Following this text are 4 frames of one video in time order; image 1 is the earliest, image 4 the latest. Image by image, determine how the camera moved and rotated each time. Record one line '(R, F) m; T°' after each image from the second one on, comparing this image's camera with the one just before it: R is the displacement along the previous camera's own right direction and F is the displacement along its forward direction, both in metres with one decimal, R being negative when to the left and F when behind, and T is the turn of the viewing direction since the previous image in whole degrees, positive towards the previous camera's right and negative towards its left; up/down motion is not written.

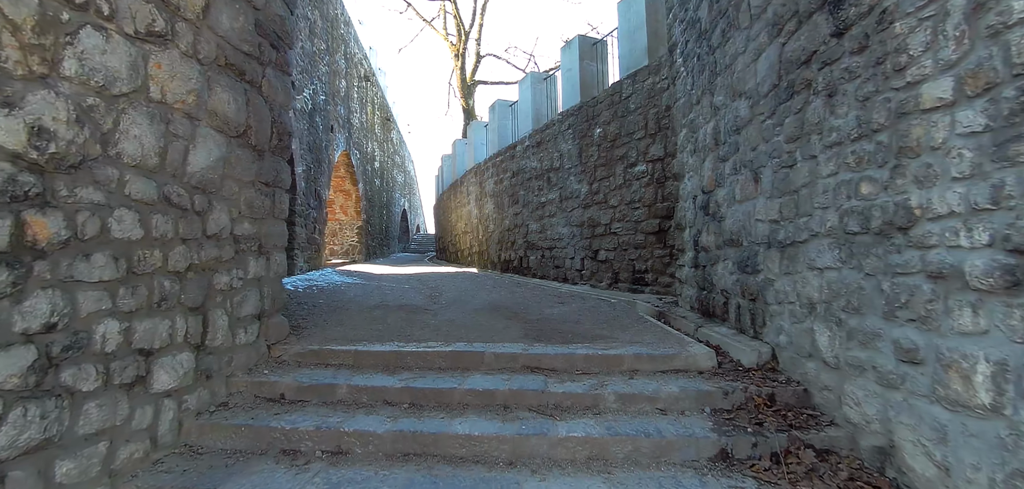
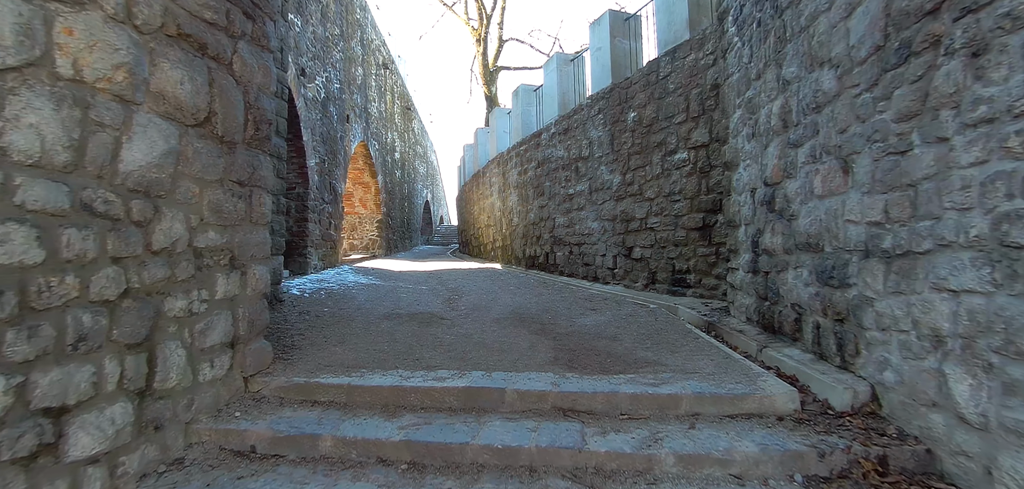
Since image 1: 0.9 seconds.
(0.0, +0.5) m; -3°
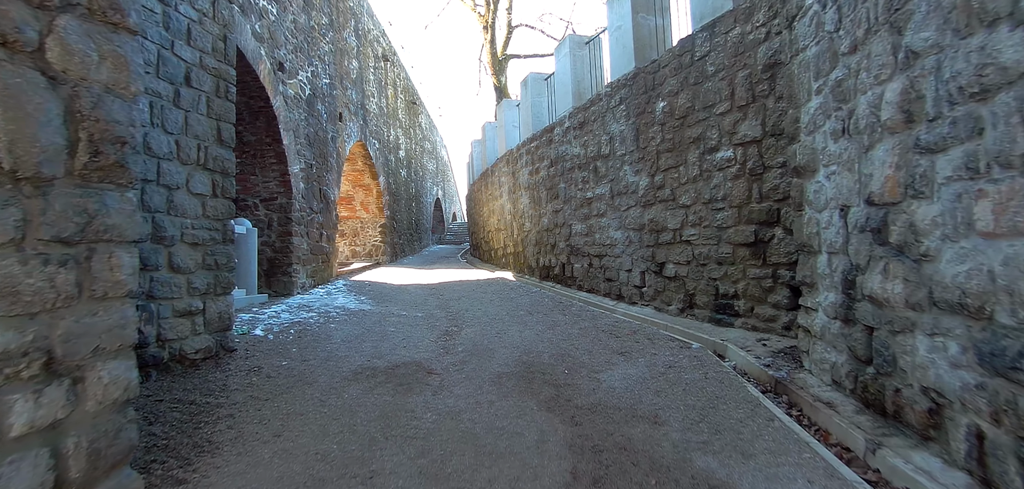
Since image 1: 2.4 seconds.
(+0.1, +0.7) m; -2°
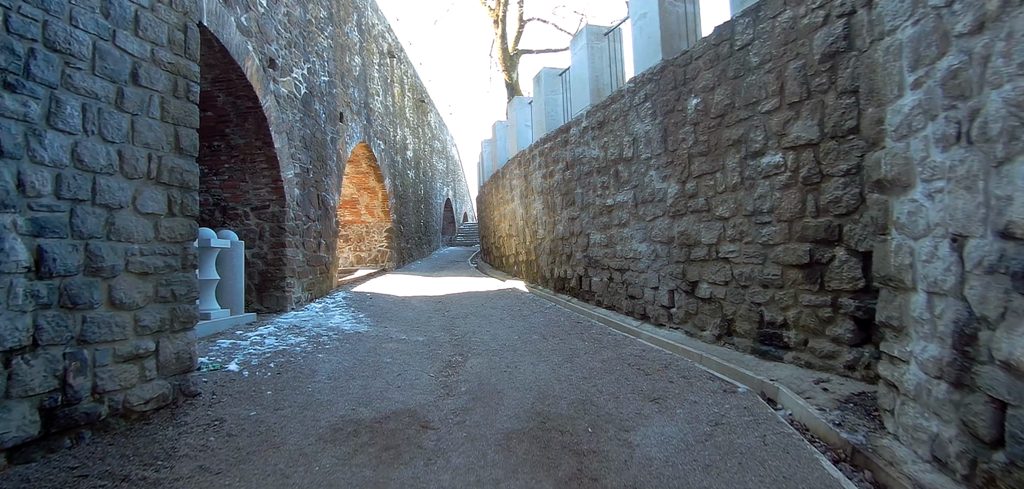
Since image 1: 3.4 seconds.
(0.0, +0.5) m; -2°
